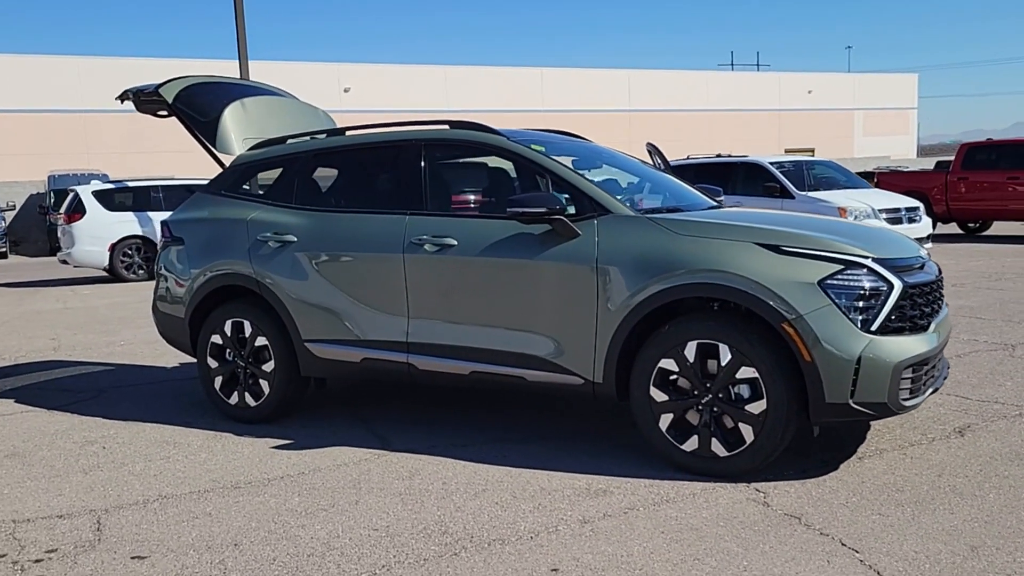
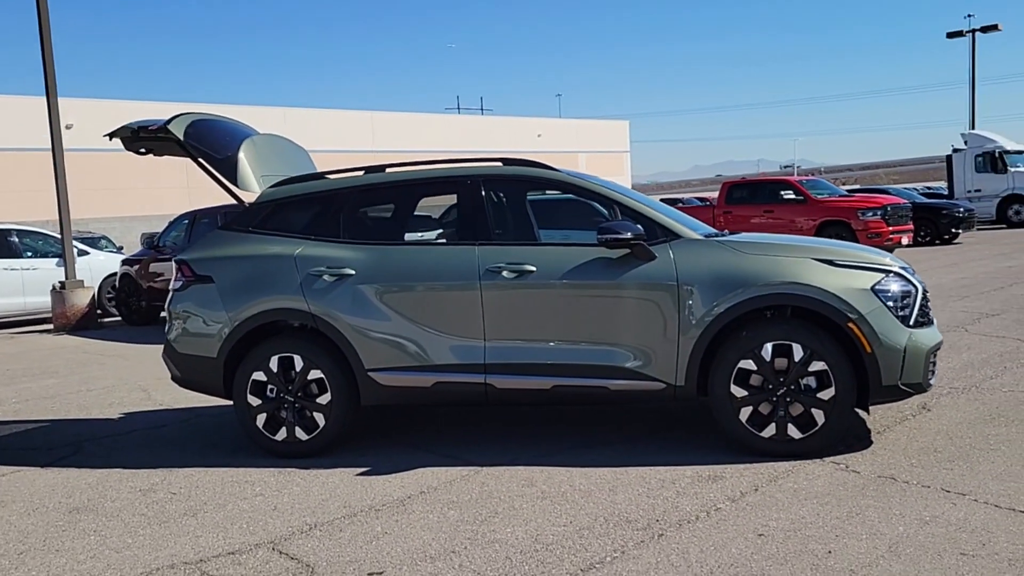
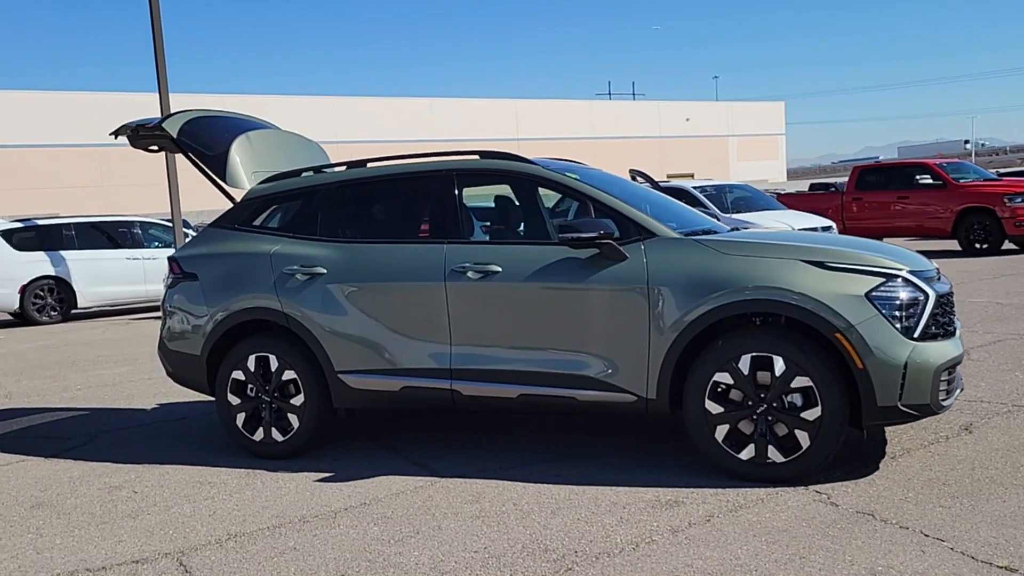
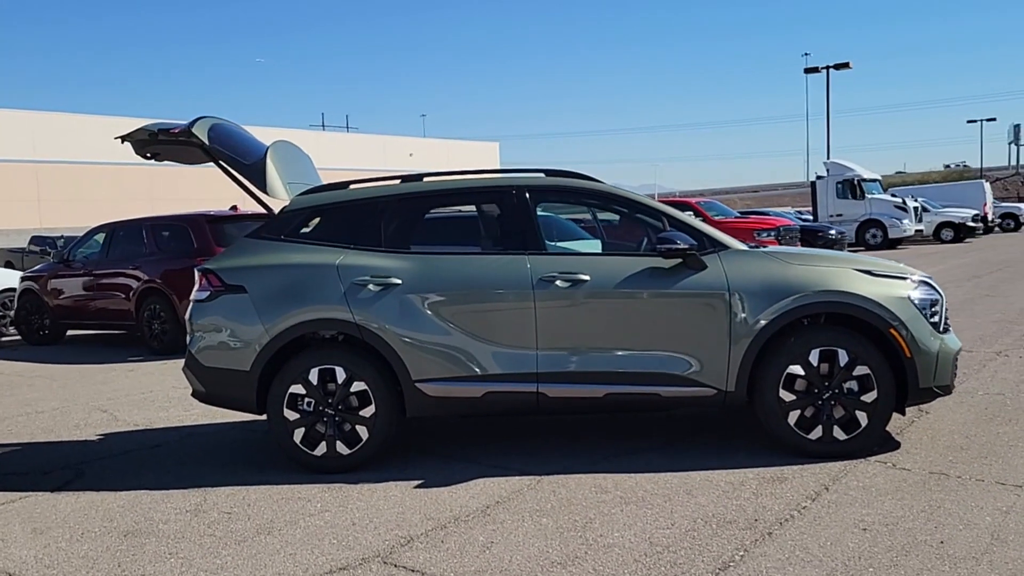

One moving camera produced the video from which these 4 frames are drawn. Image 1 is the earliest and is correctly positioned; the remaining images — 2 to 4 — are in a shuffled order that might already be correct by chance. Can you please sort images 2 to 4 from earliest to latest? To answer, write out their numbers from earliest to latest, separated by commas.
3, 2, 4
